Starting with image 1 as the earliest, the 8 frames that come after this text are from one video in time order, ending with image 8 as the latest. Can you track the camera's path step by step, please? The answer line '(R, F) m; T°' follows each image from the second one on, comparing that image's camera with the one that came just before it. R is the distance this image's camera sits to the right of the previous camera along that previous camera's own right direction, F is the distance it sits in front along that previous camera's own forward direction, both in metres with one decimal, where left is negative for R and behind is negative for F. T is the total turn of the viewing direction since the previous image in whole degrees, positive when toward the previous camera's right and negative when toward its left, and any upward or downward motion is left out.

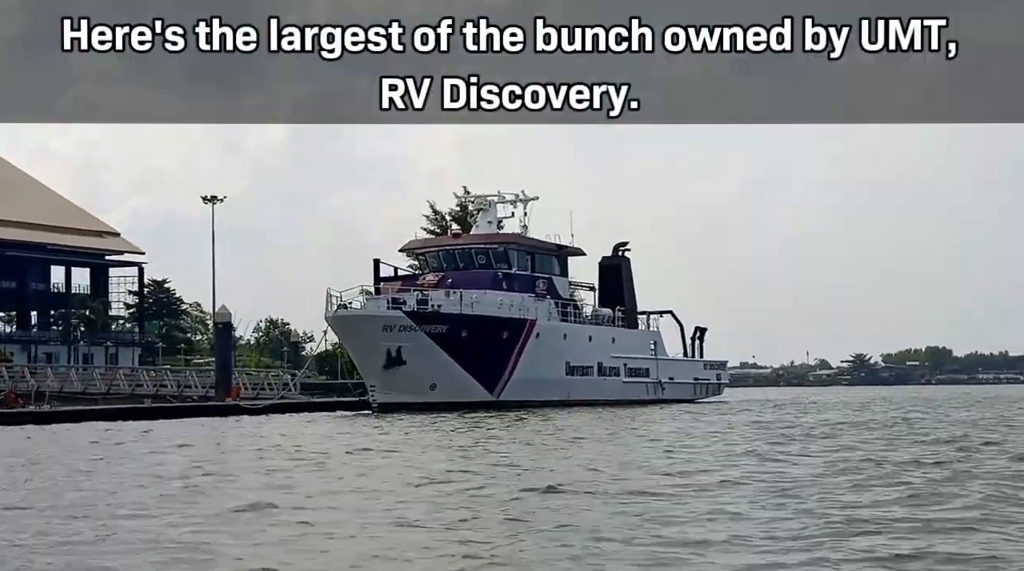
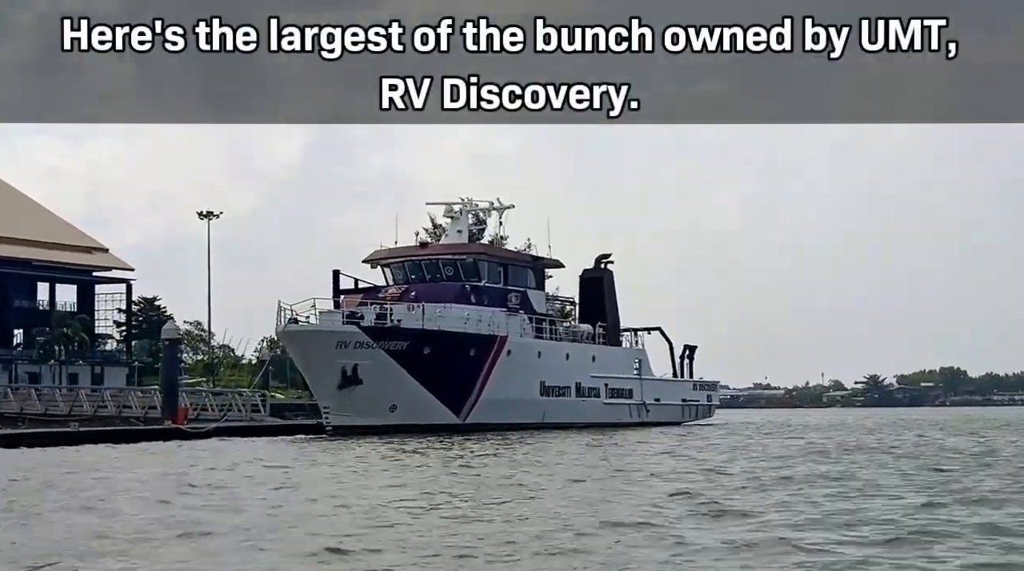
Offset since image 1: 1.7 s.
(+1.1, +2.3) m; -1°
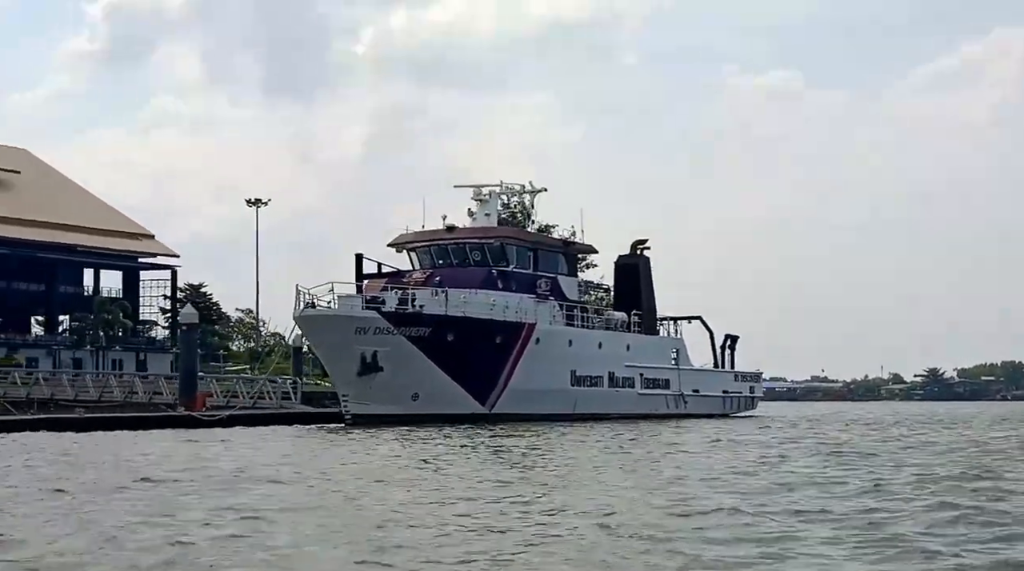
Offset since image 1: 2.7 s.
(+0.7, +1.2) m; -2°
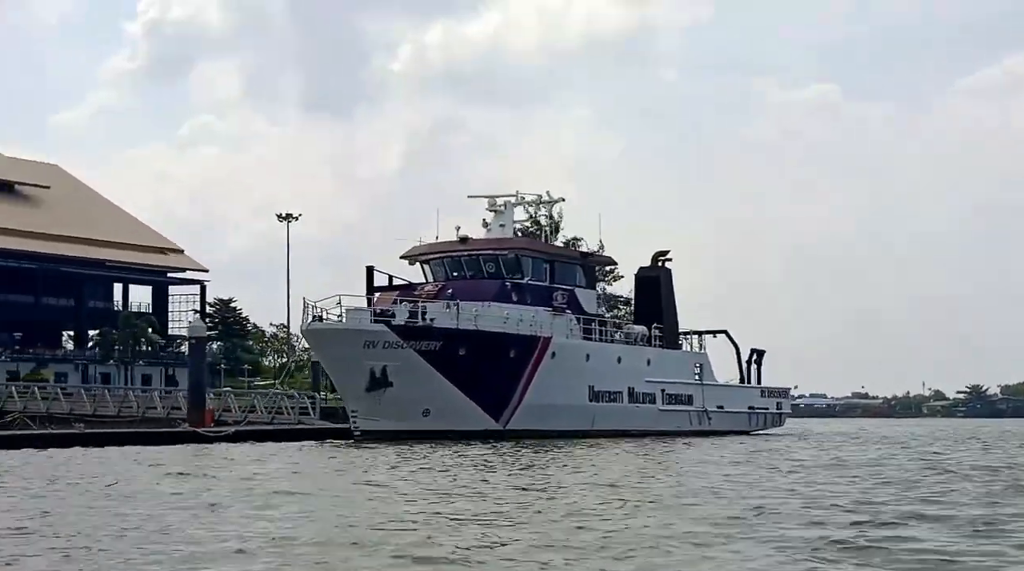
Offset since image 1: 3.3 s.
(+0.5, +0.8) m; -2°
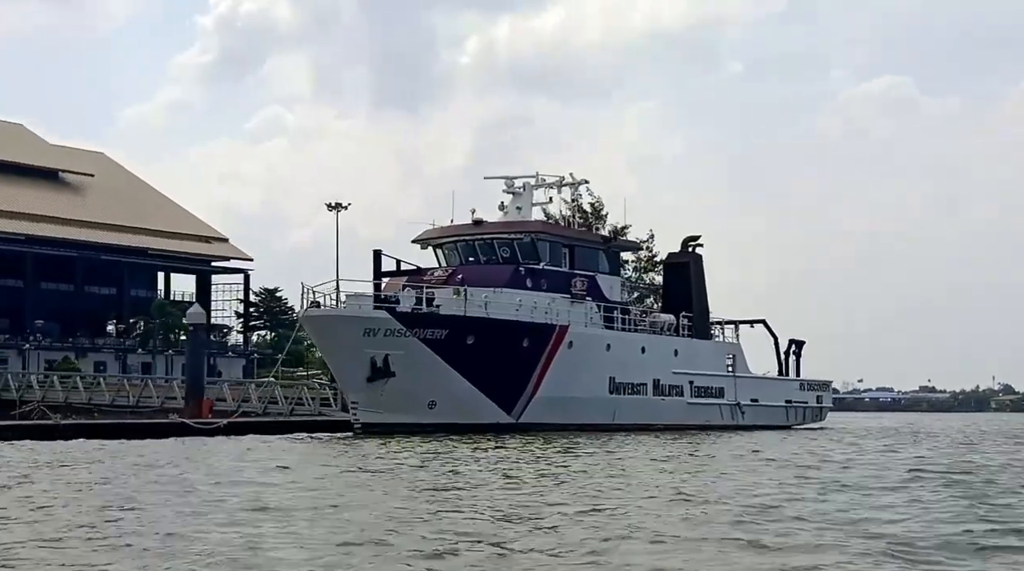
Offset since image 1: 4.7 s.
(+1.1, +1.7) m; -3°
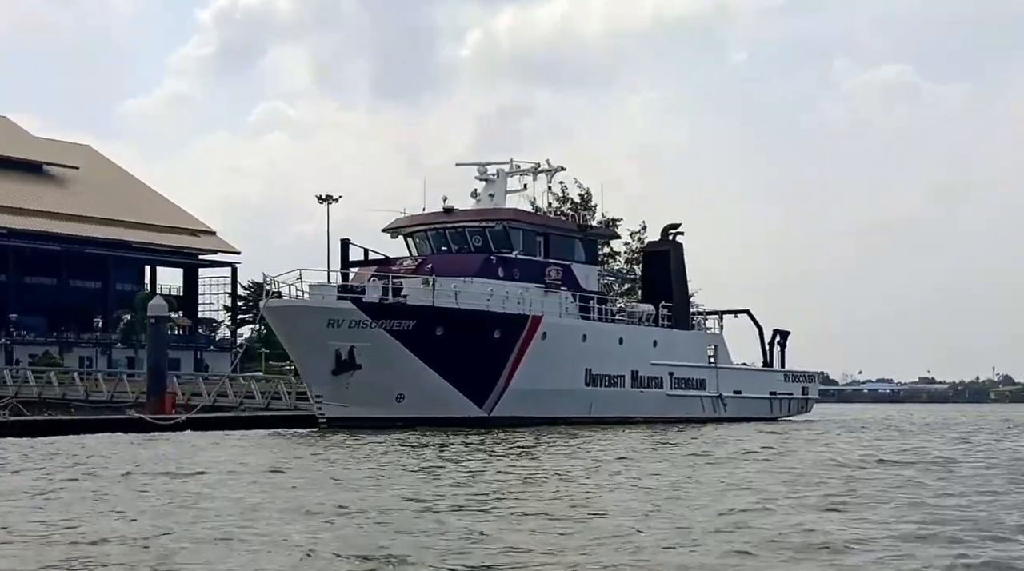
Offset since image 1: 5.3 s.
(+0.6, +0.8) m; 0°
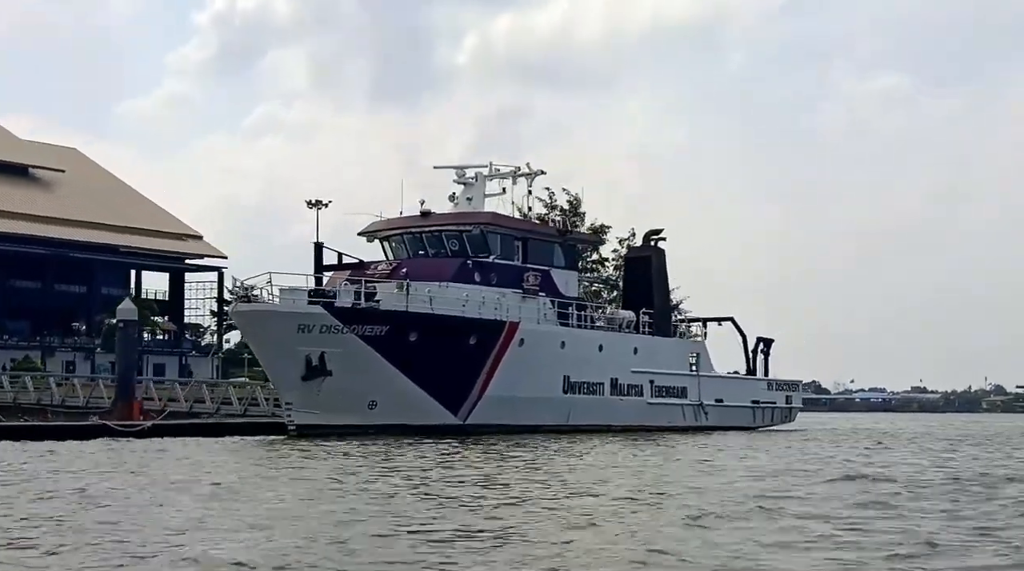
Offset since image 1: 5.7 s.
(+0.4, +0.5) m; 0°
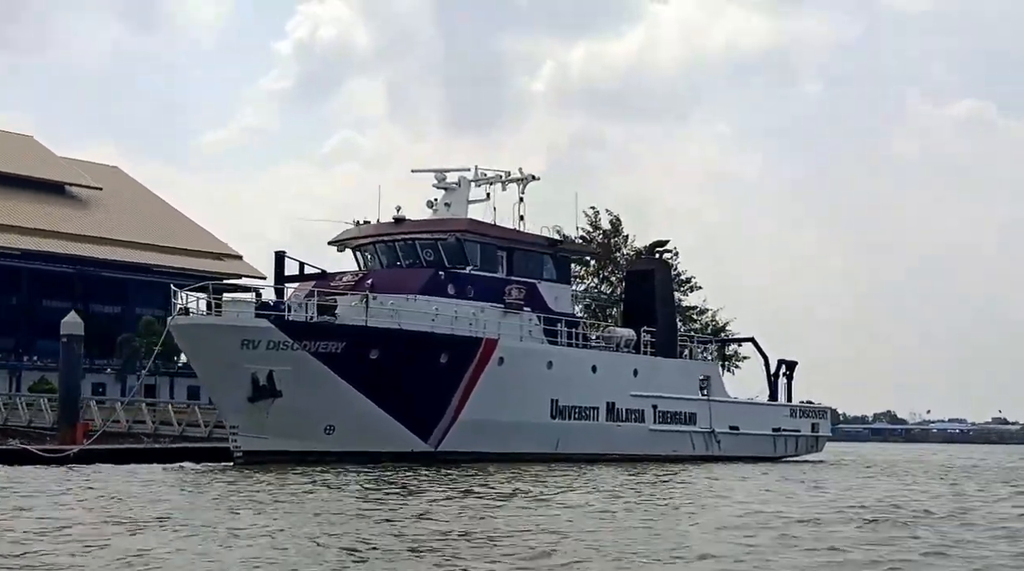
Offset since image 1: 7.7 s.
(+1.8, +2.5) m; -3°
